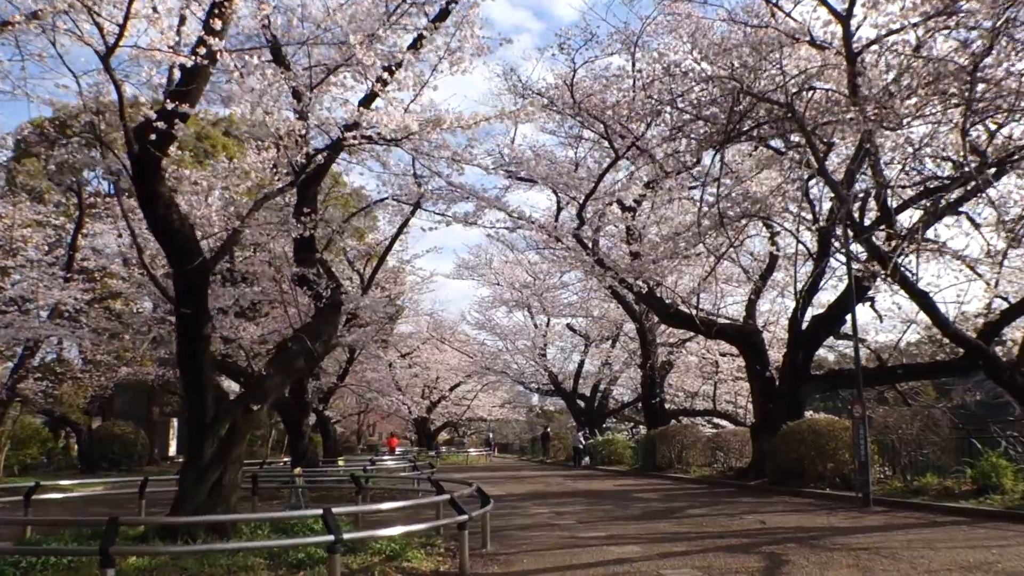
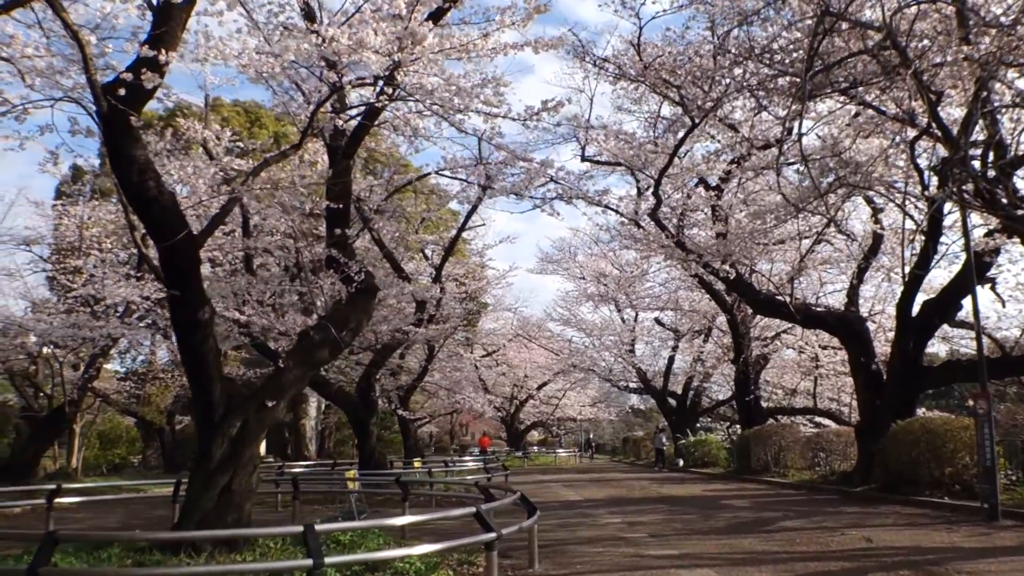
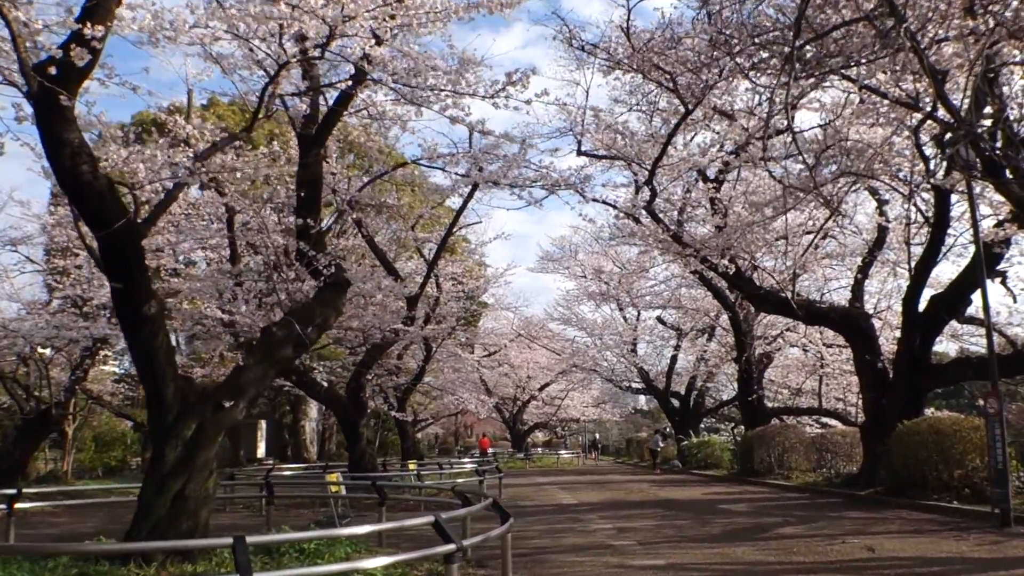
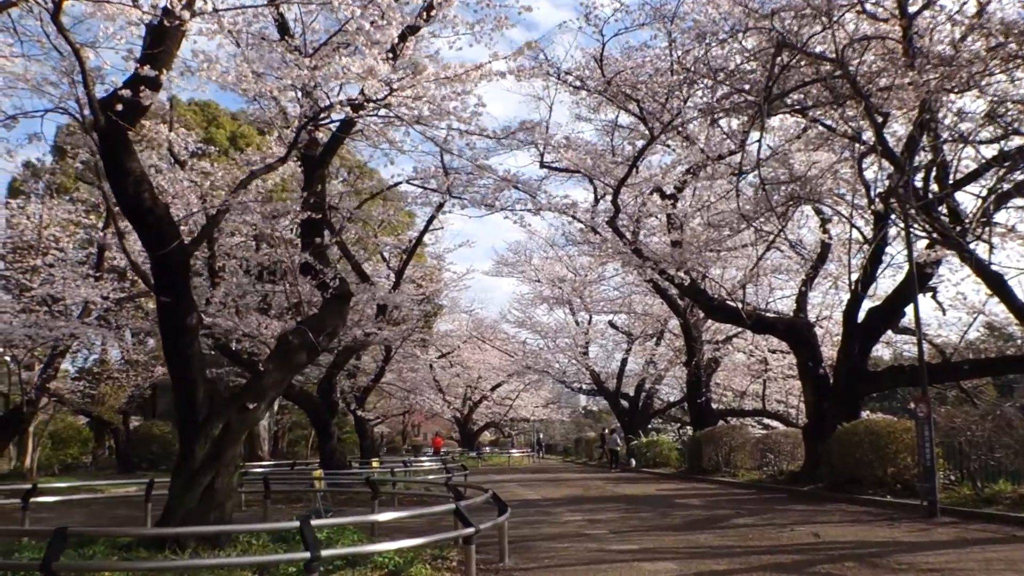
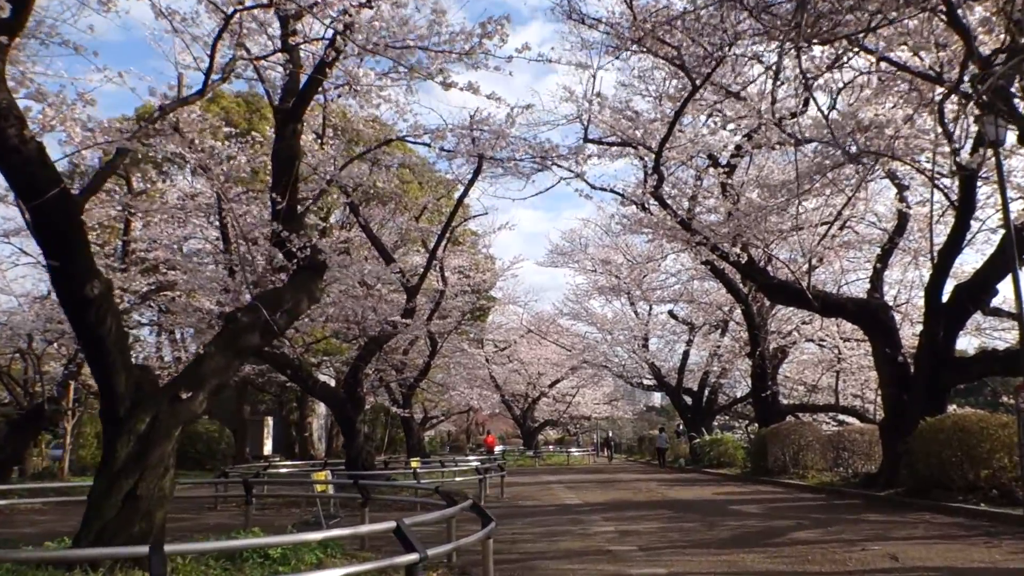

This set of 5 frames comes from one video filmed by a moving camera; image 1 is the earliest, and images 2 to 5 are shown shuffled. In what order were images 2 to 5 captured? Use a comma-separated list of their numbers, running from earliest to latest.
4, 2, 3, 5
